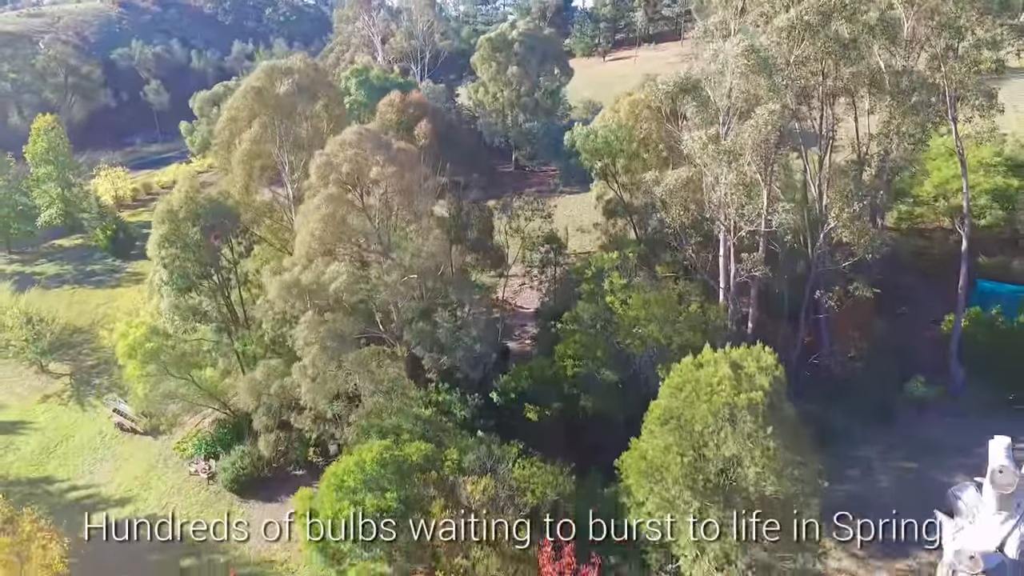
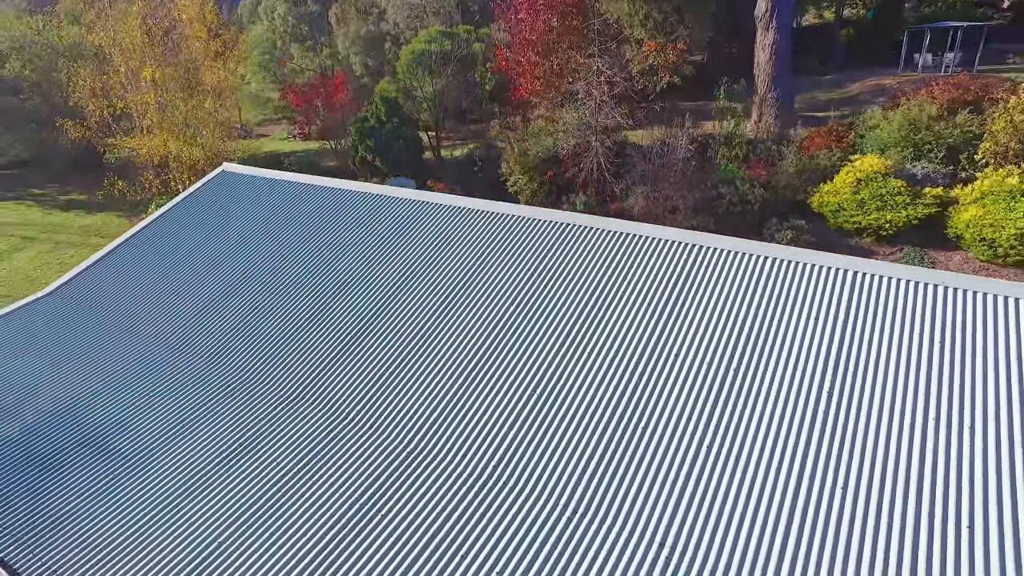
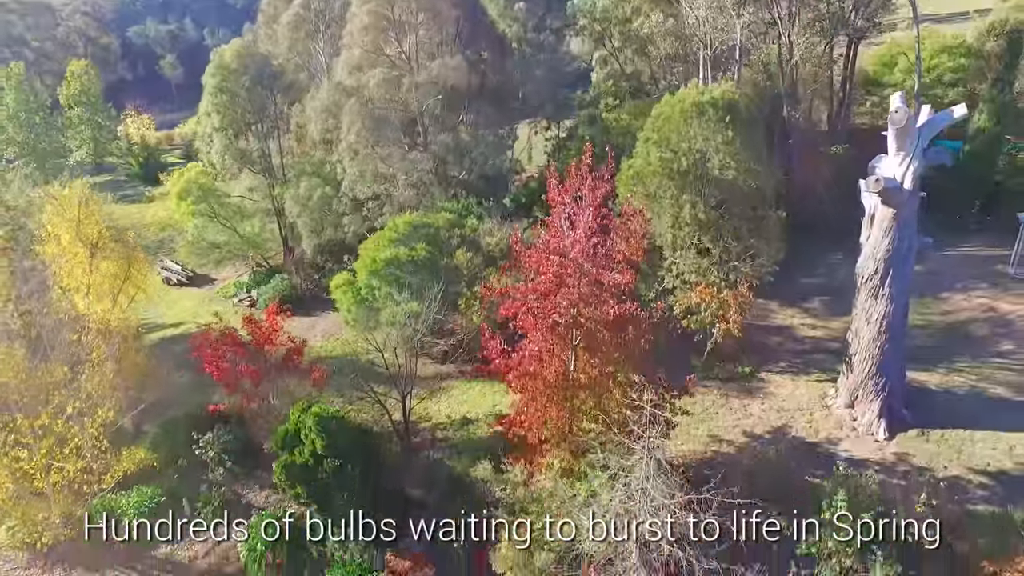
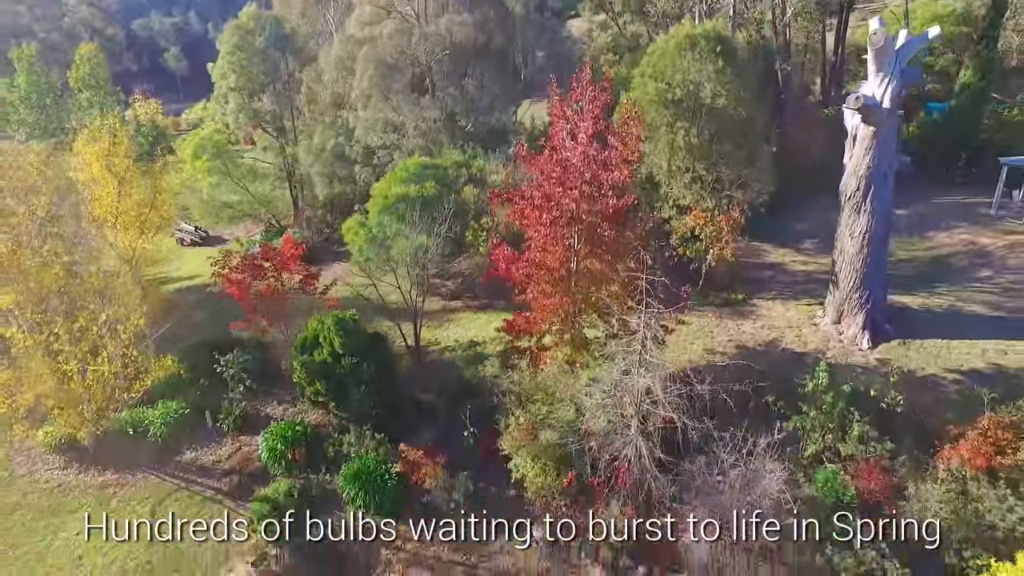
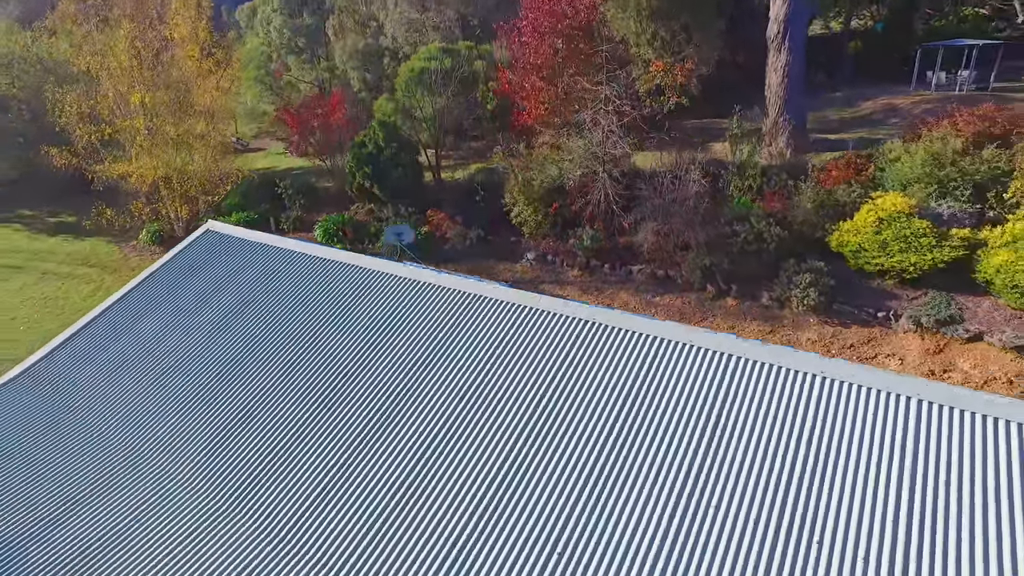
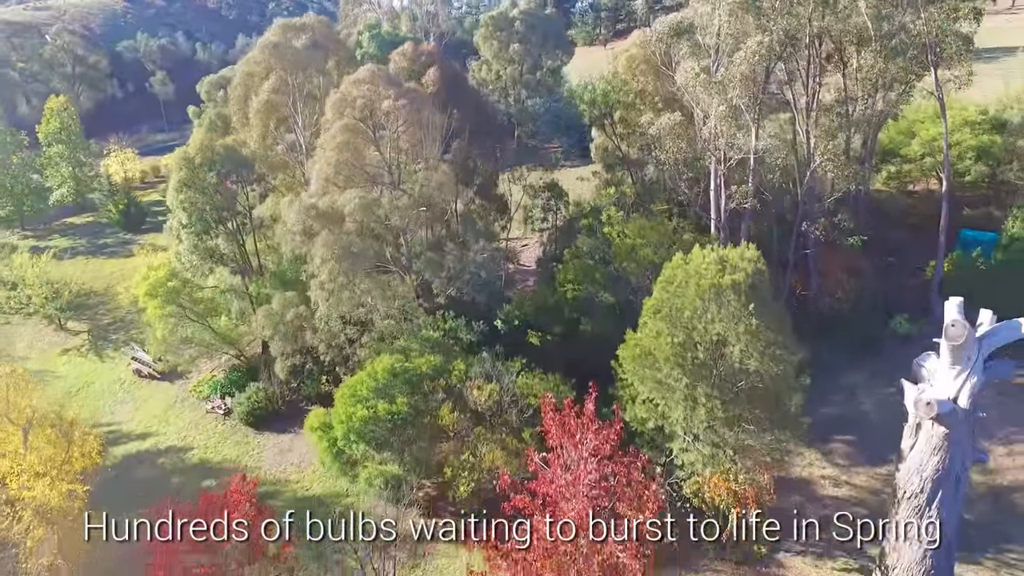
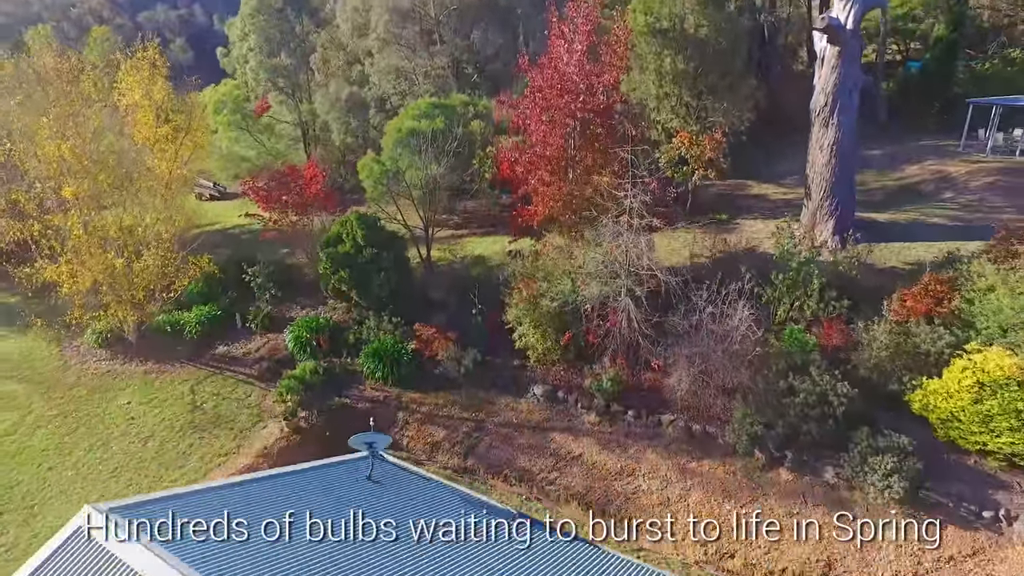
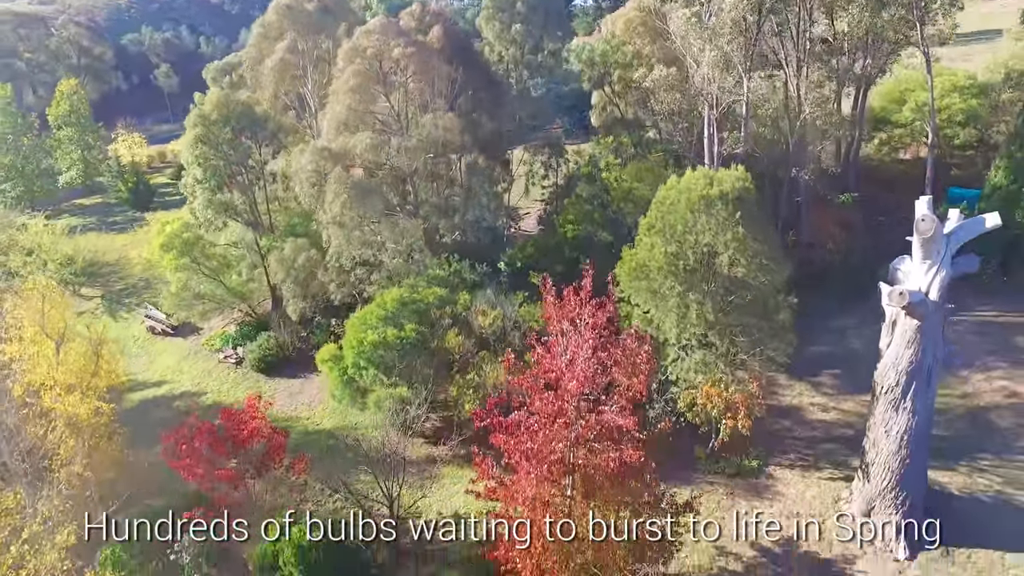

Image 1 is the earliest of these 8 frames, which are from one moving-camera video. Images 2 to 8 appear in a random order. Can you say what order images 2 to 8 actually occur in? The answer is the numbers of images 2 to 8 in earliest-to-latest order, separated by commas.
6, 8, 3, 4, 7, 5, 2
